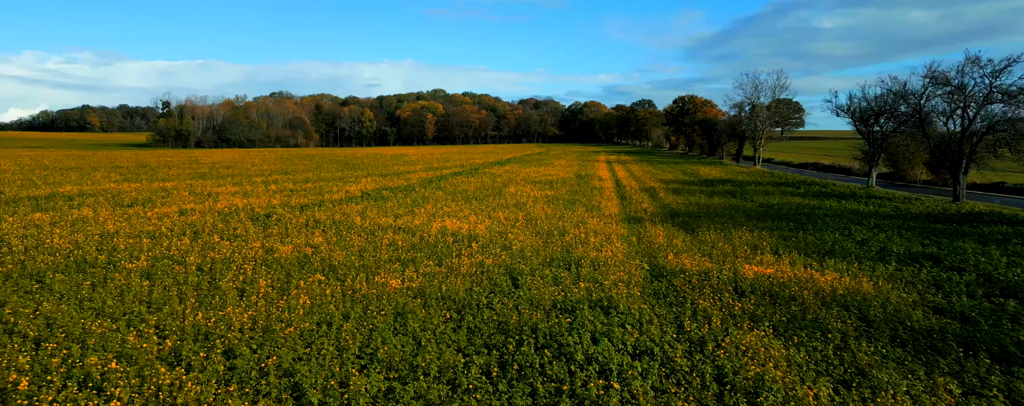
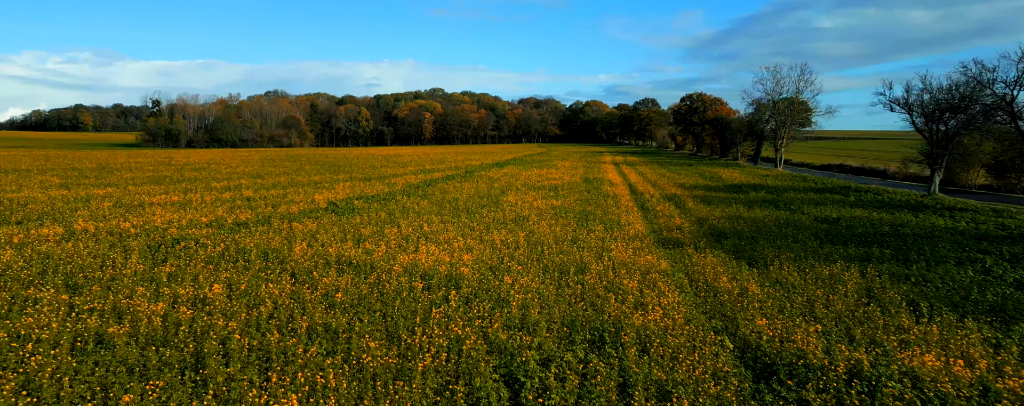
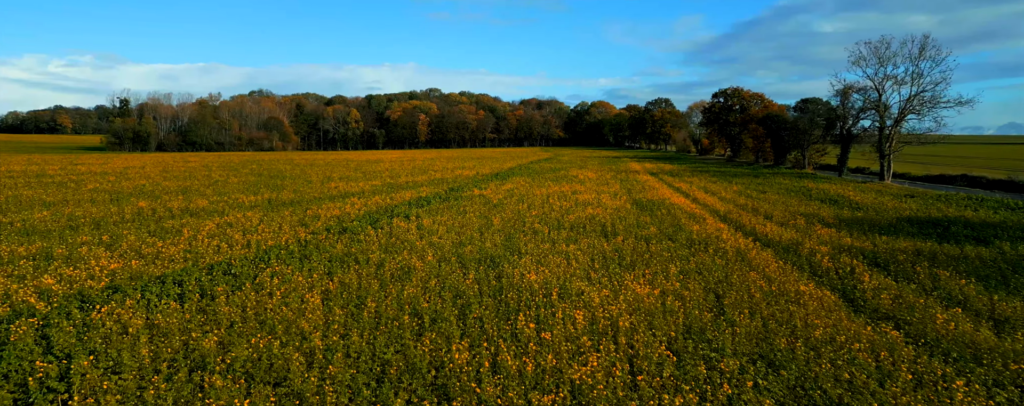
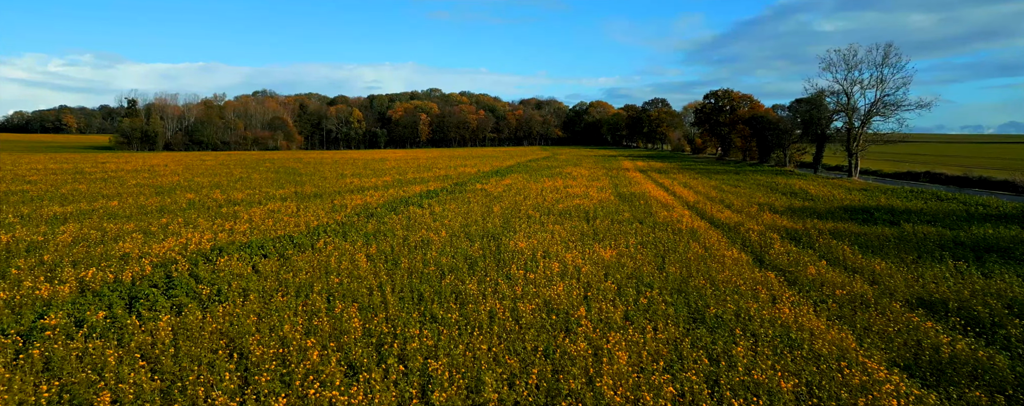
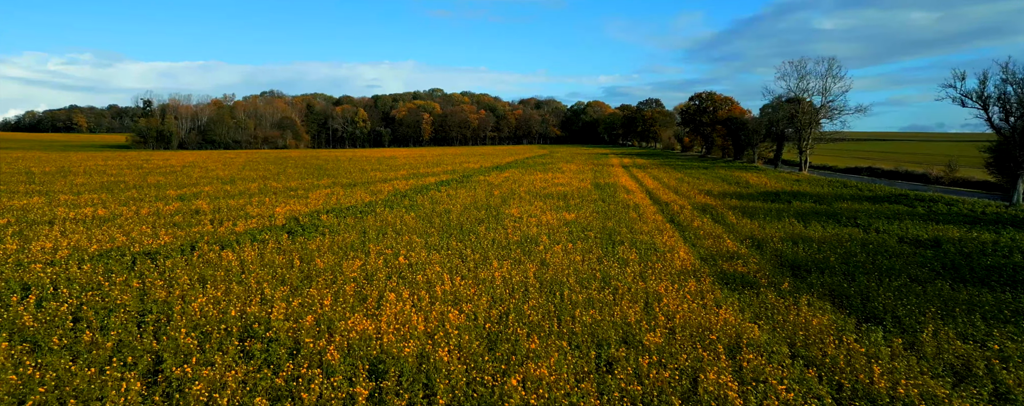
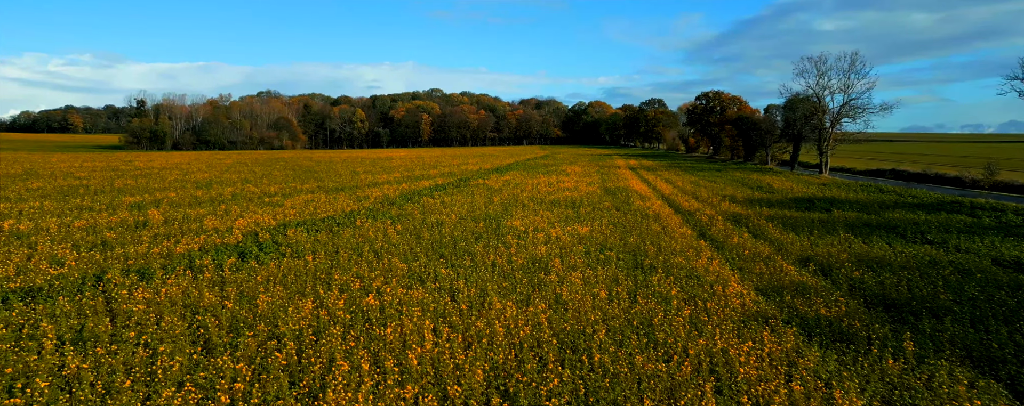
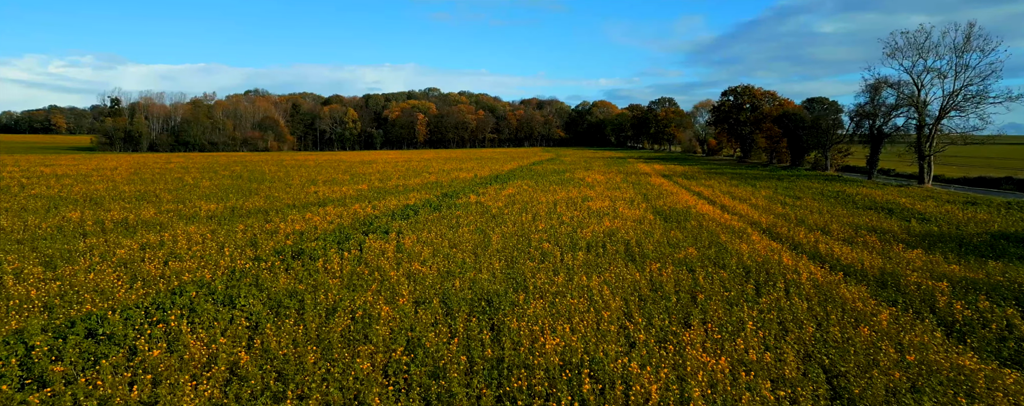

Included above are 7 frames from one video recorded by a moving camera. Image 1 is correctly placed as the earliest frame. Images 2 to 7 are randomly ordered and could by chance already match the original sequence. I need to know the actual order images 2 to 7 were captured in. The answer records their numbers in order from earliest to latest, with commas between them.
2, 5, 6, 4, 3, 7
